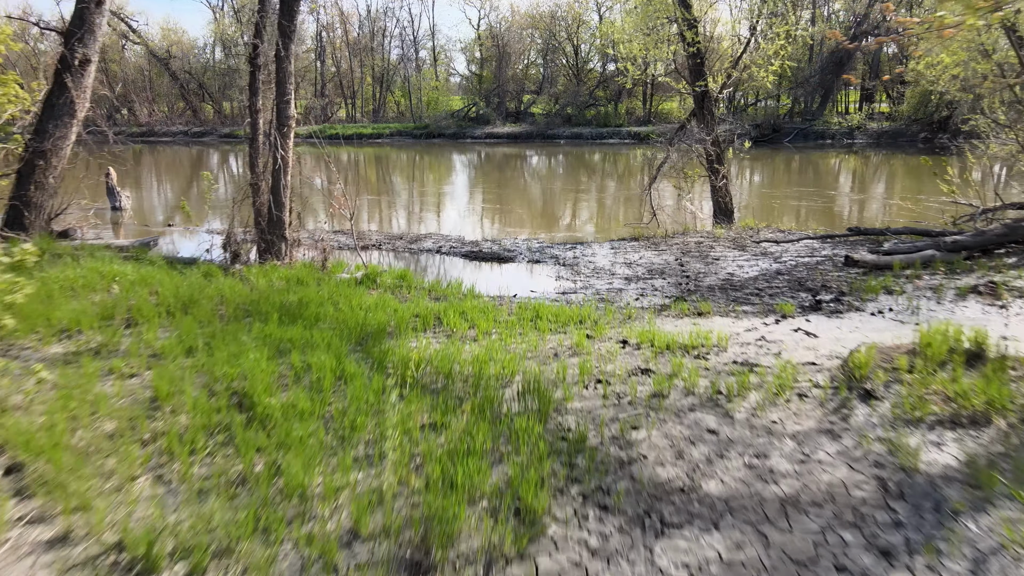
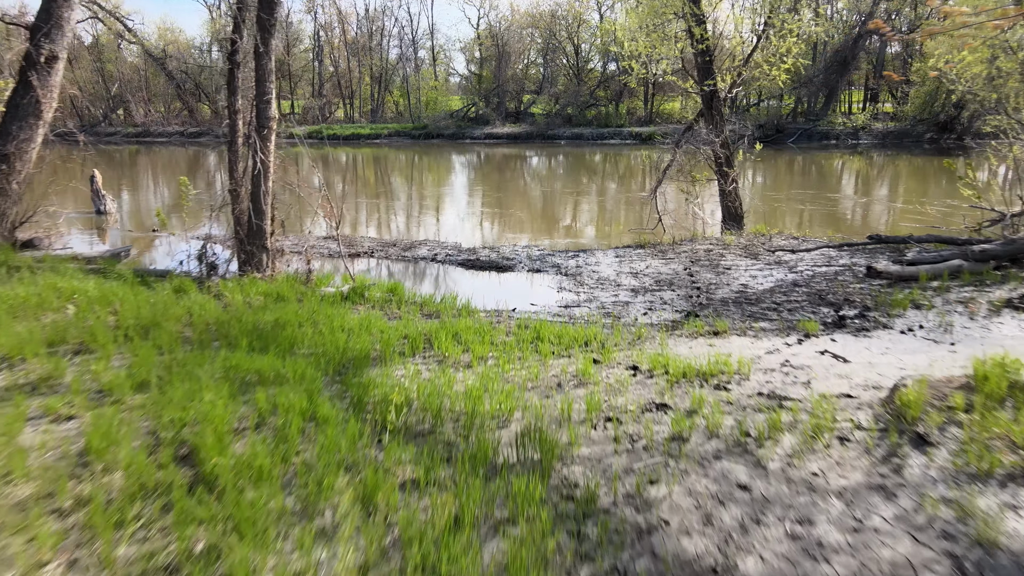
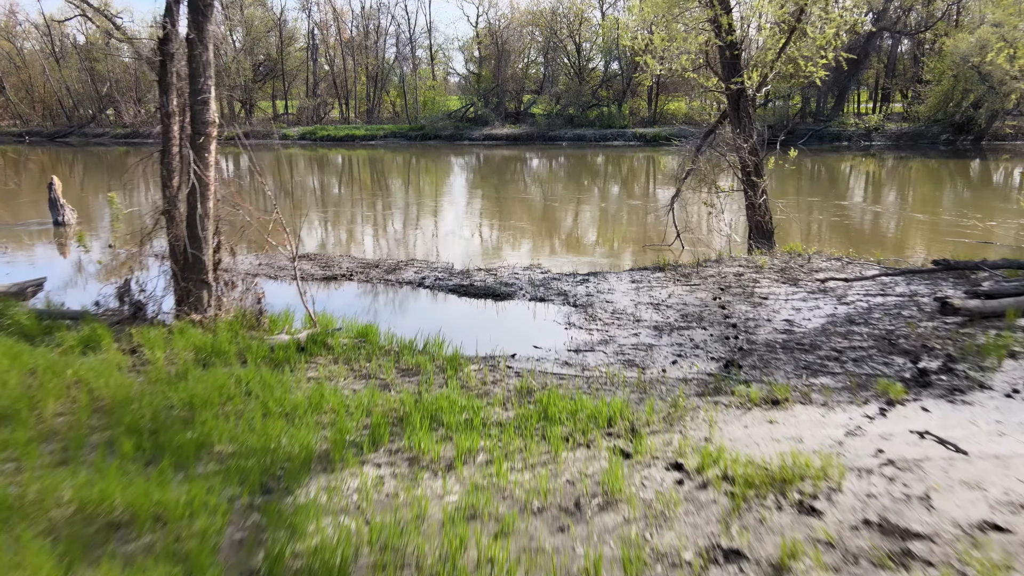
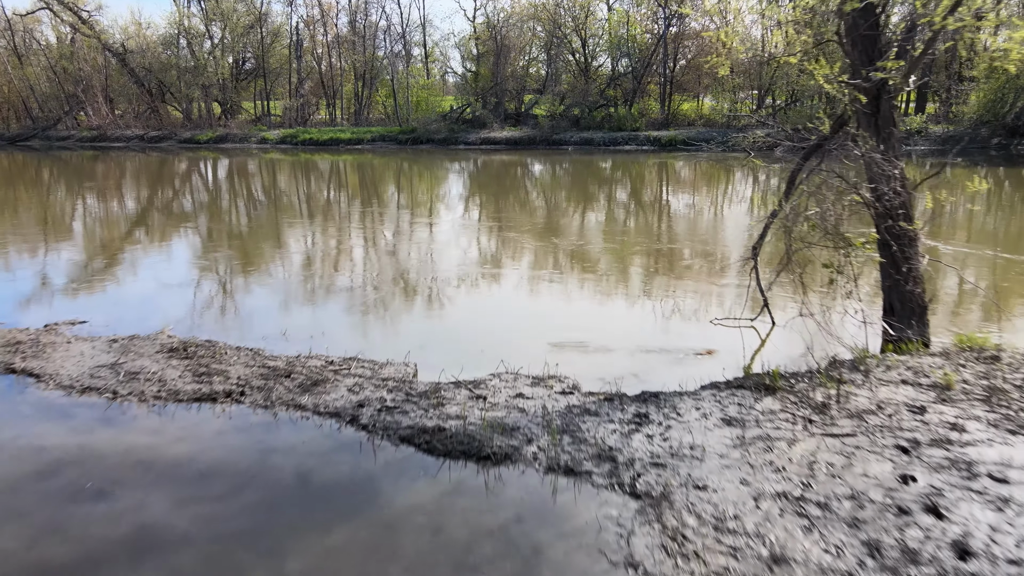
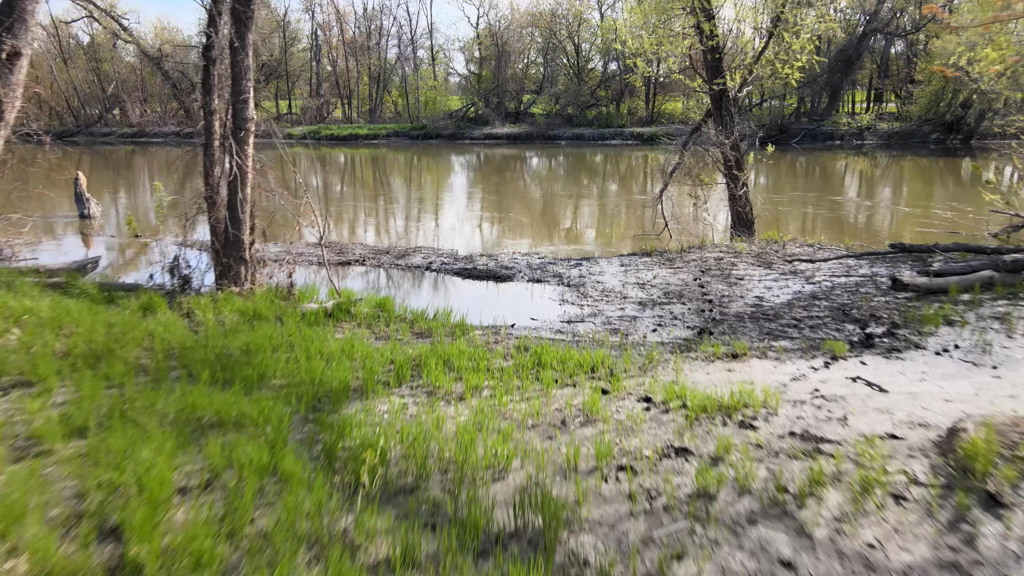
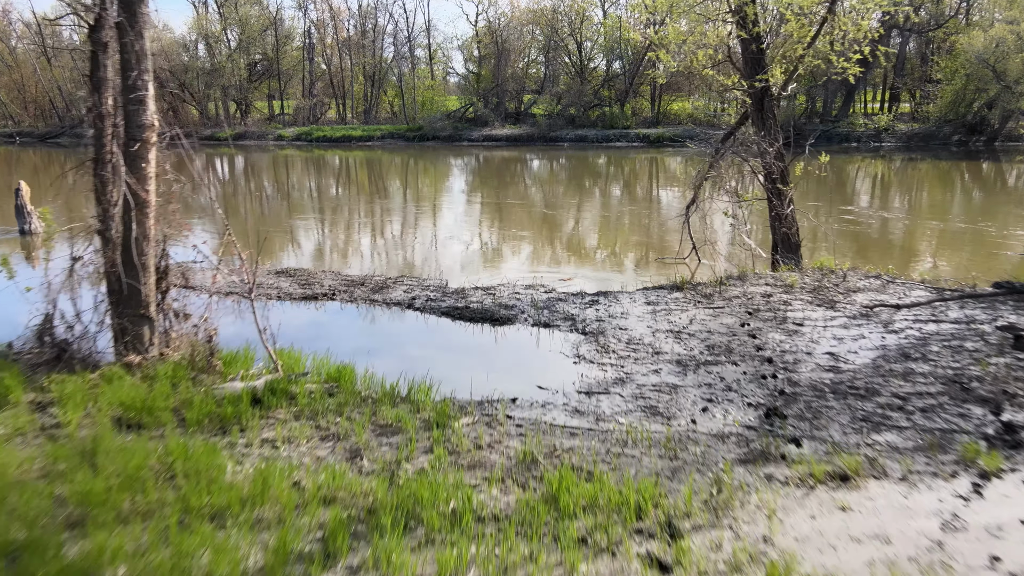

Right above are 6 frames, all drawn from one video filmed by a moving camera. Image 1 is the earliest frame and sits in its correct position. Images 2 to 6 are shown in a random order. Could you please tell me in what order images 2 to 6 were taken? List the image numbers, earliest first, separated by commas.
2, 5, 3, 6, 4
